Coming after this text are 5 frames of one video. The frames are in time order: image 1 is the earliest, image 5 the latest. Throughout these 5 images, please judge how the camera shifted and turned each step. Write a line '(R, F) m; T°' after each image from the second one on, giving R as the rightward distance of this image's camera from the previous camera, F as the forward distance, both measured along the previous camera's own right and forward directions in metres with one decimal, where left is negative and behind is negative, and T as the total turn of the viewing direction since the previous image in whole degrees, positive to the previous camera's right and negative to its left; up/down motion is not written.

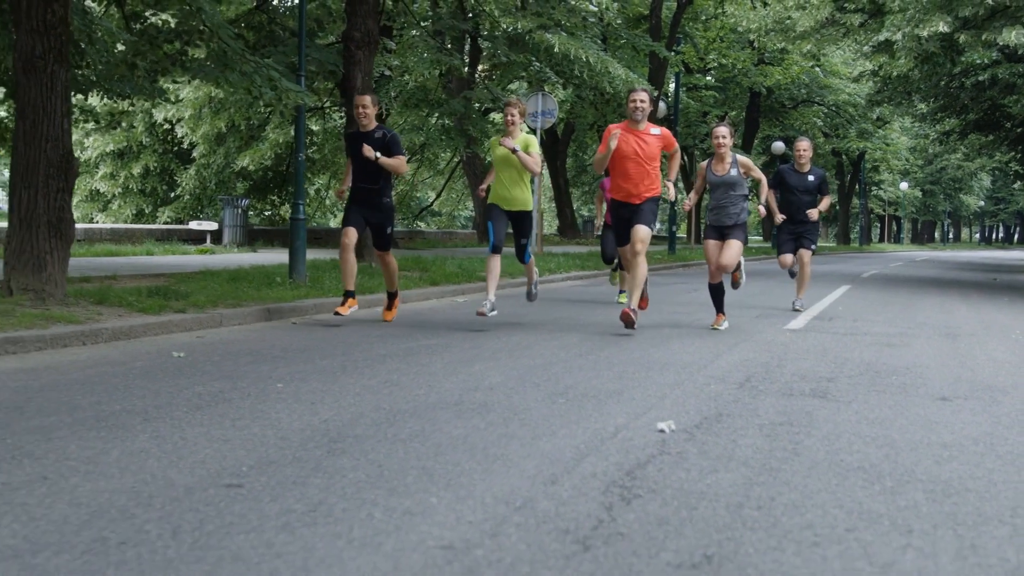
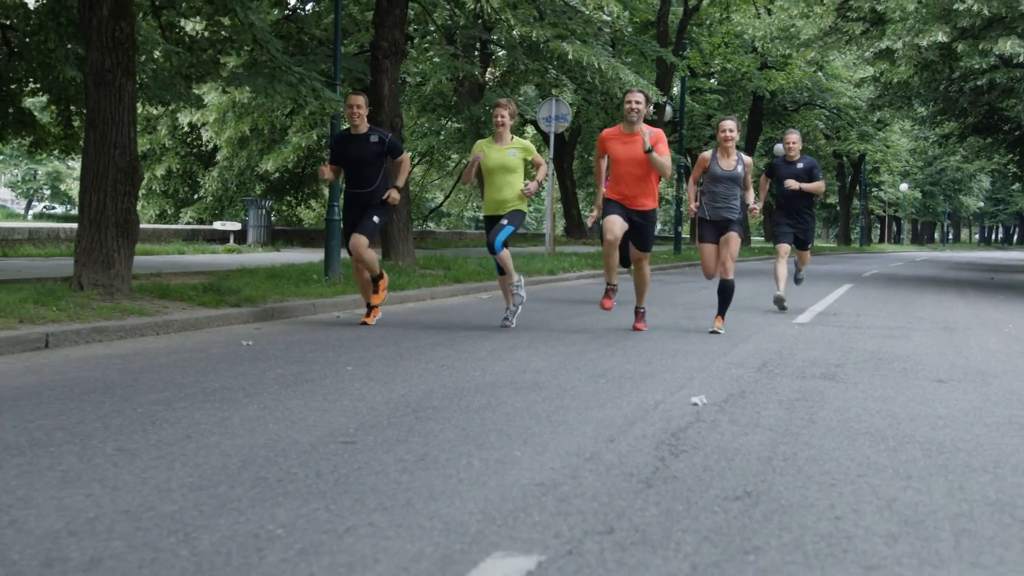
(-0.2, -0.8) m; 0°
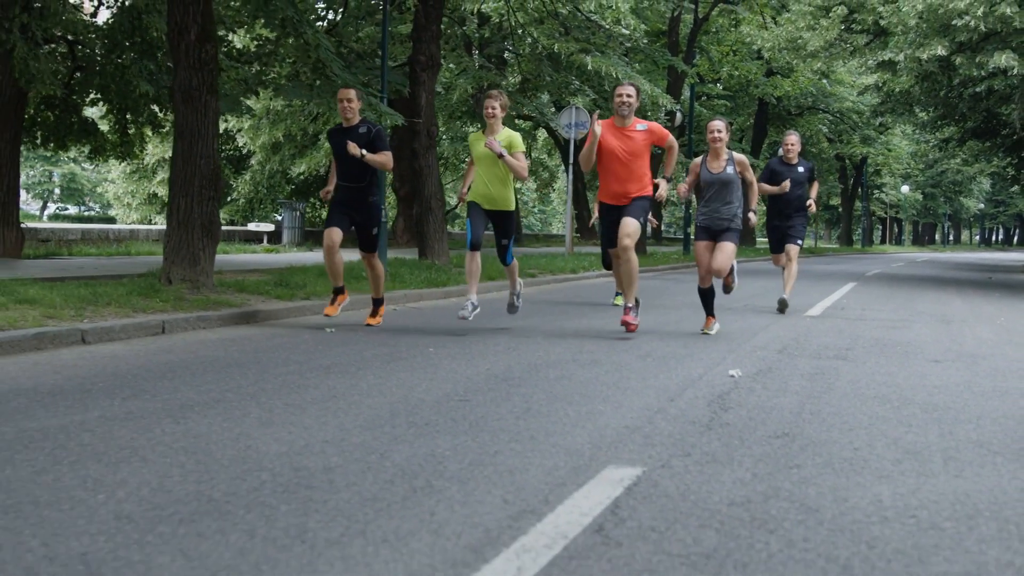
(-0.3, -1.2) m; 0°
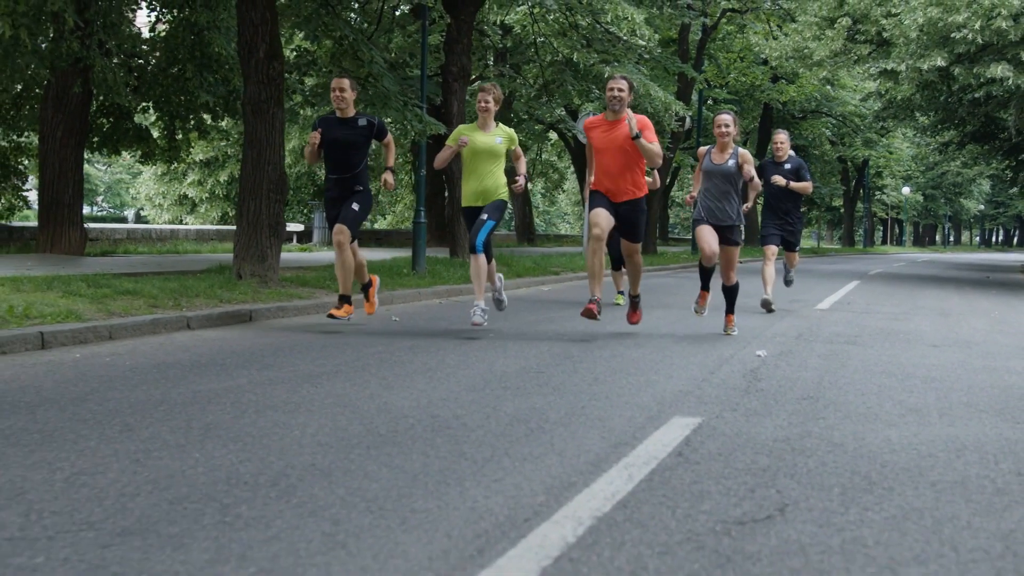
(-0.3, -1.1) m; 0°
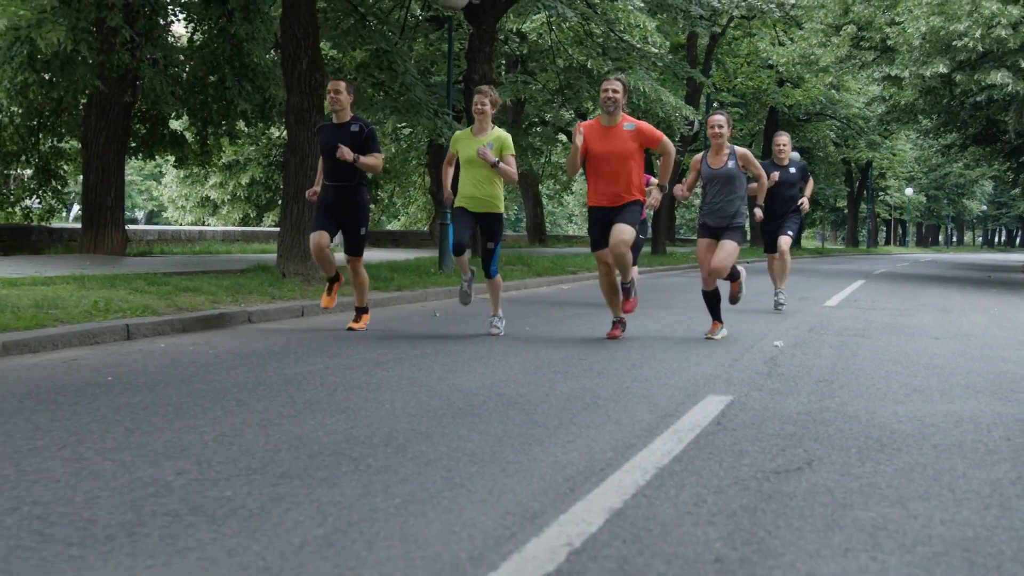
(-0.2, -0.8) m; 0°
